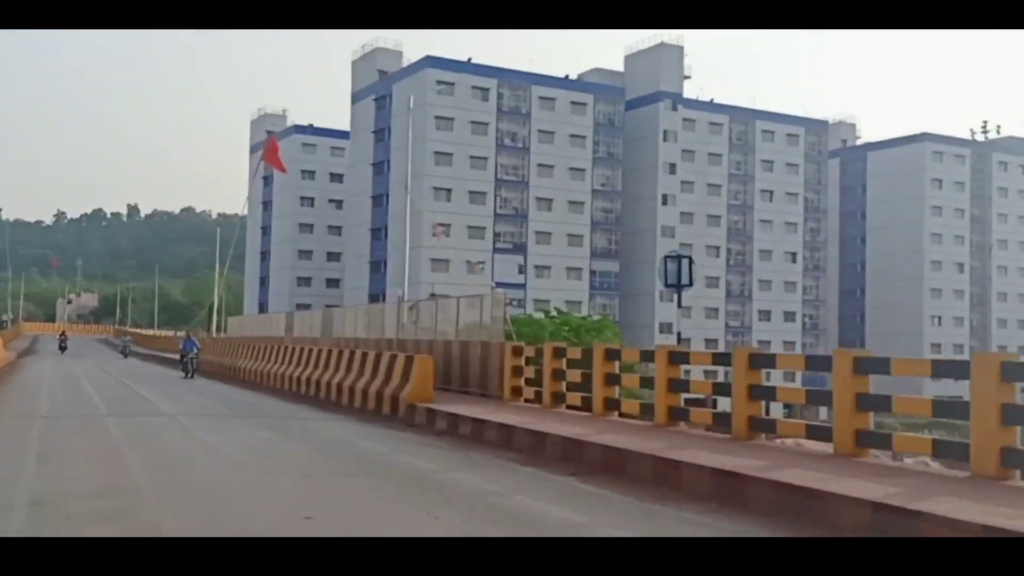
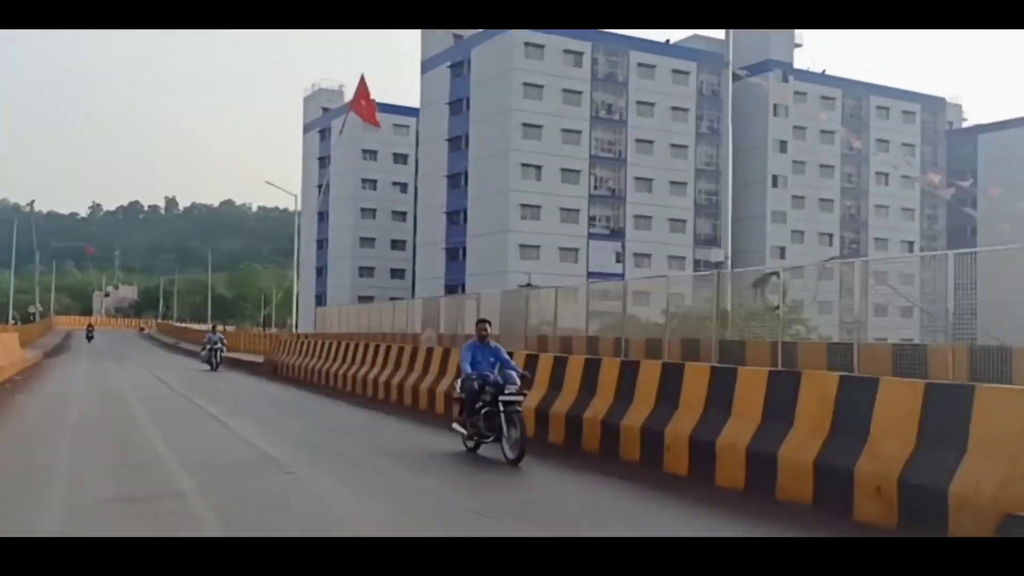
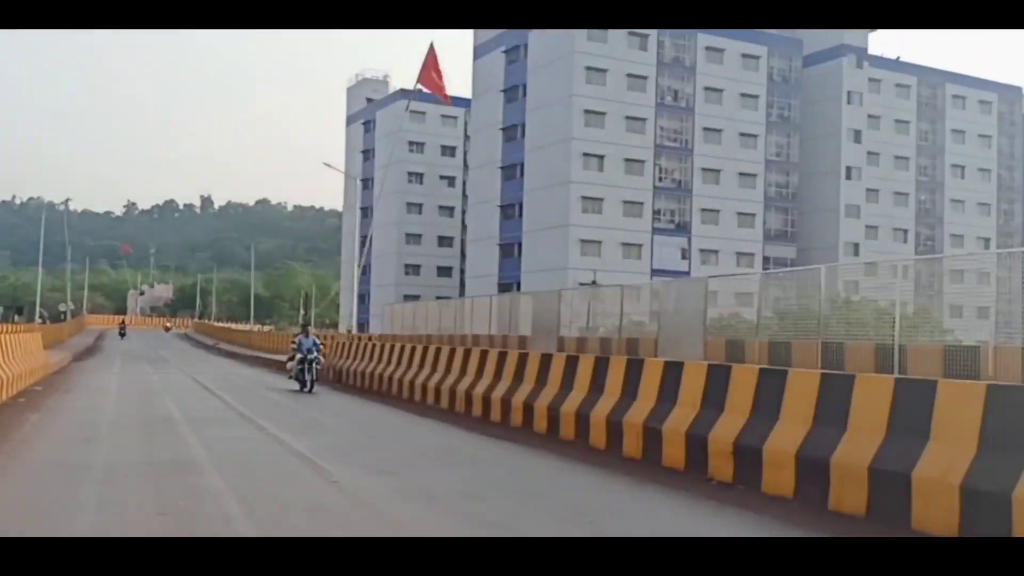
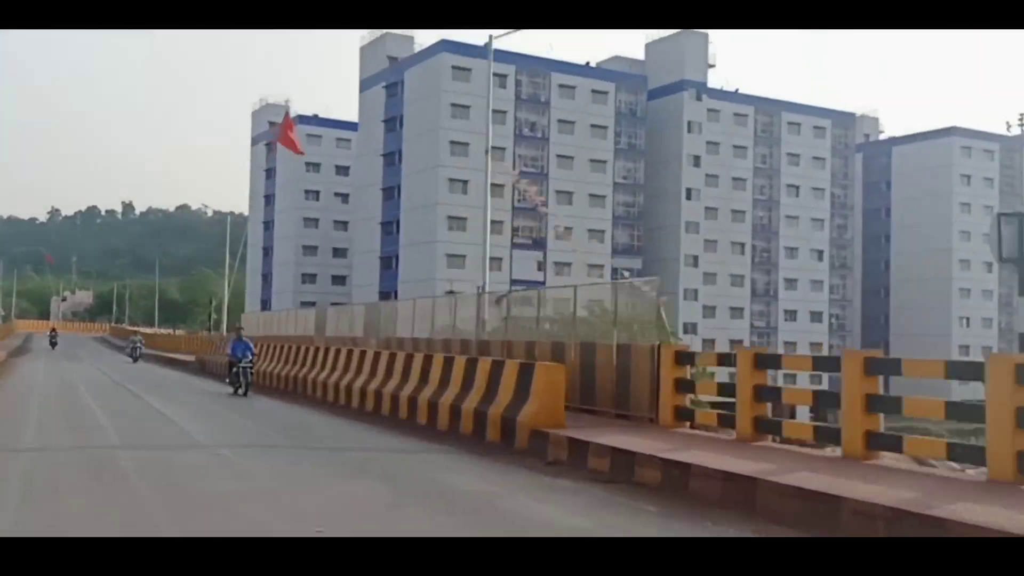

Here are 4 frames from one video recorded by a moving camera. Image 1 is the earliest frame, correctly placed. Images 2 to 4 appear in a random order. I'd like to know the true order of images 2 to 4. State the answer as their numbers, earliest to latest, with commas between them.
4, 2, 3
